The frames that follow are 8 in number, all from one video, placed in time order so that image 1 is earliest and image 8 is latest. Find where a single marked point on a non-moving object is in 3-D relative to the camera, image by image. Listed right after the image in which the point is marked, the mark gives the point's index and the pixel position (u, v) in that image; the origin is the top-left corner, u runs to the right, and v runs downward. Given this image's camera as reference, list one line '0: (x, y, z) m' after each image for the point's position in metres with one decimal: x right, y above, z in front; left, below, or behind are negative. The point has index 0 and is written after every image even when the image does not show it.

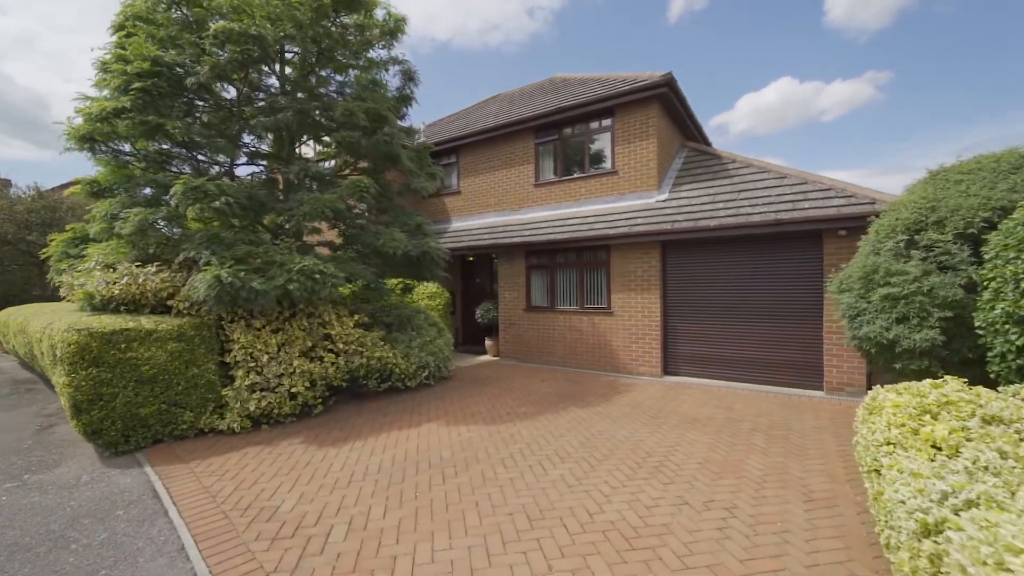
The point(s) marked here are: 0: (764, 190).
0: (+4.9, +1.9, +8.7) m
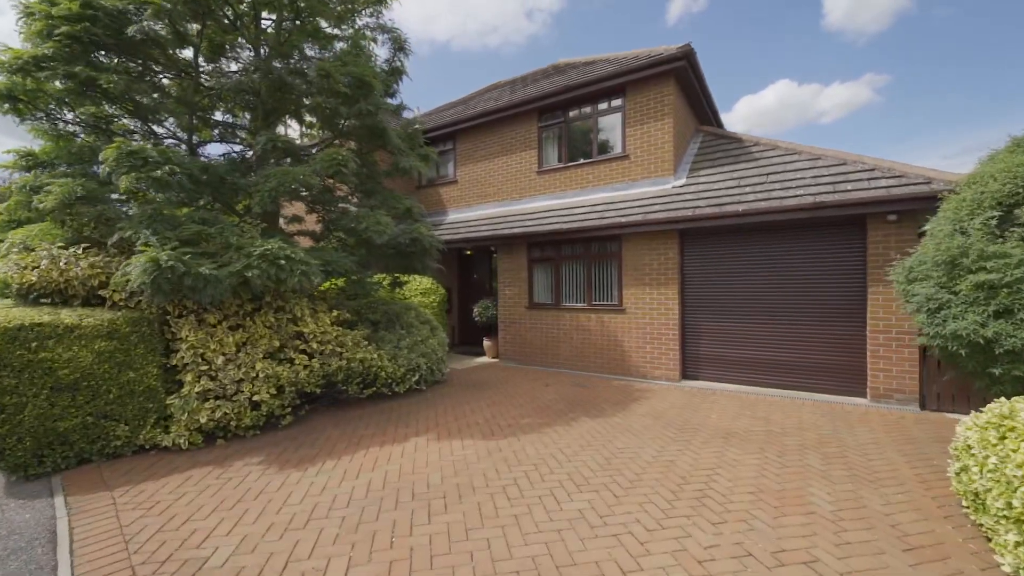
0: (+4.9, +2.0, +7.7) m
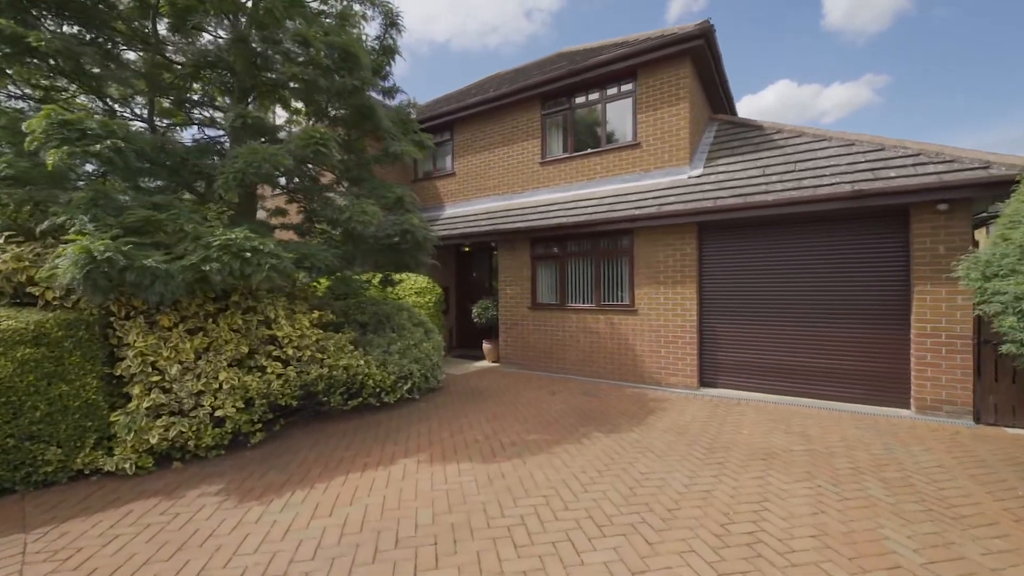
0: (+4.9, +2.0, +7.0) m
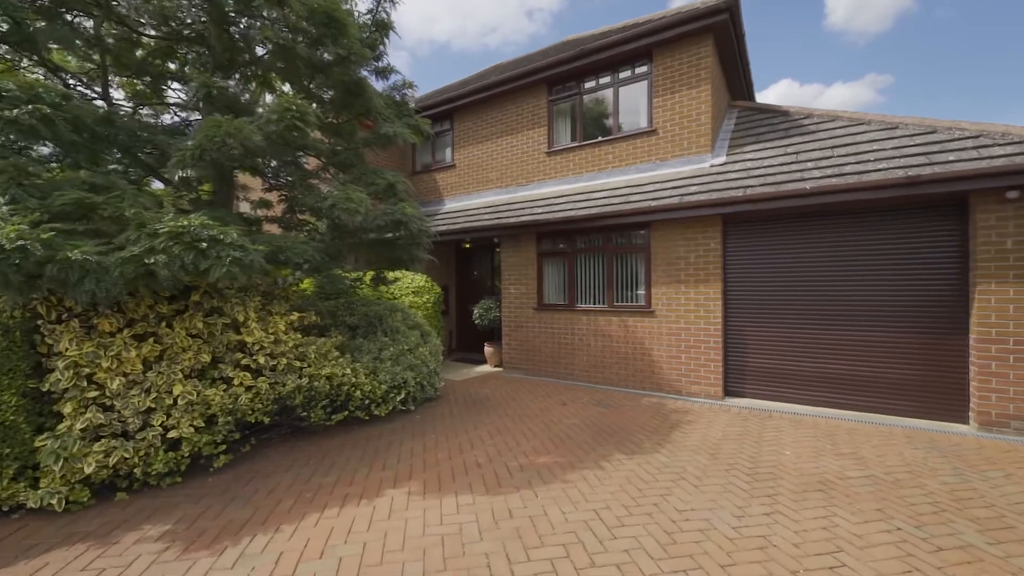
0: (+5.0, +2.0, +6.3) m
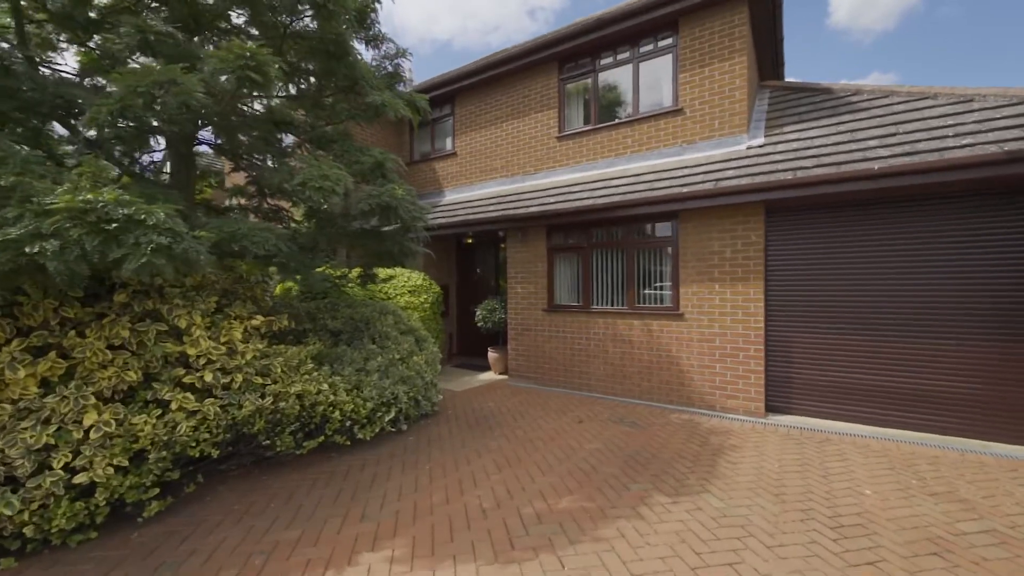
0: (+5.2, +2.0, +5.4) m
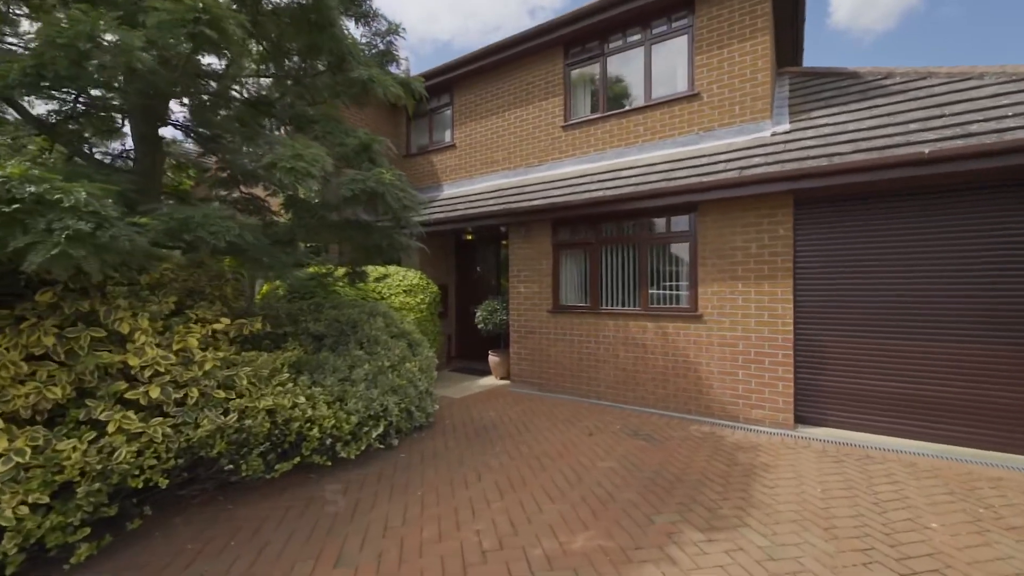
0: (+5.2, +2.0, +4.8) m
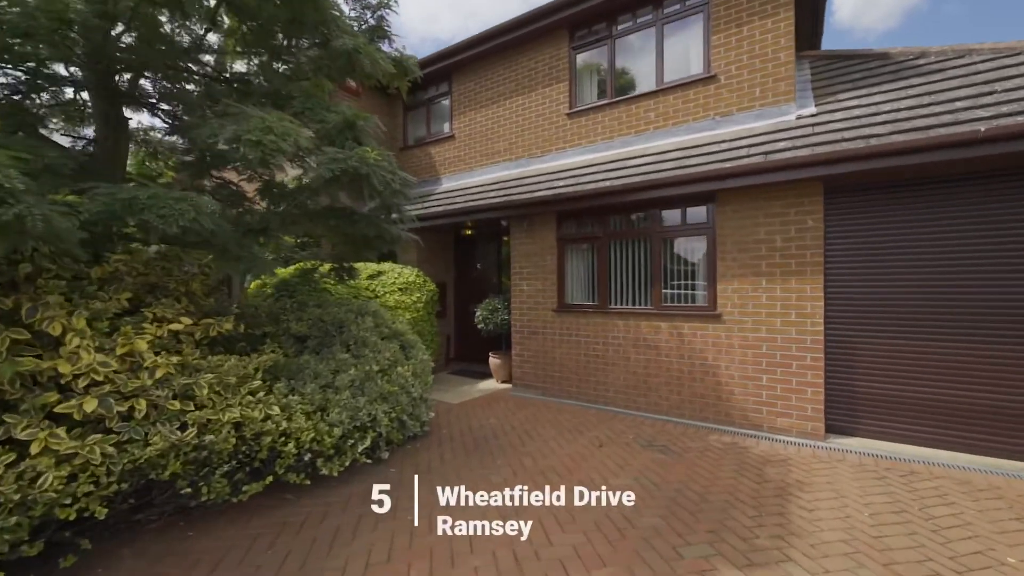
0: (+5.2, +2.1, +4.3) m
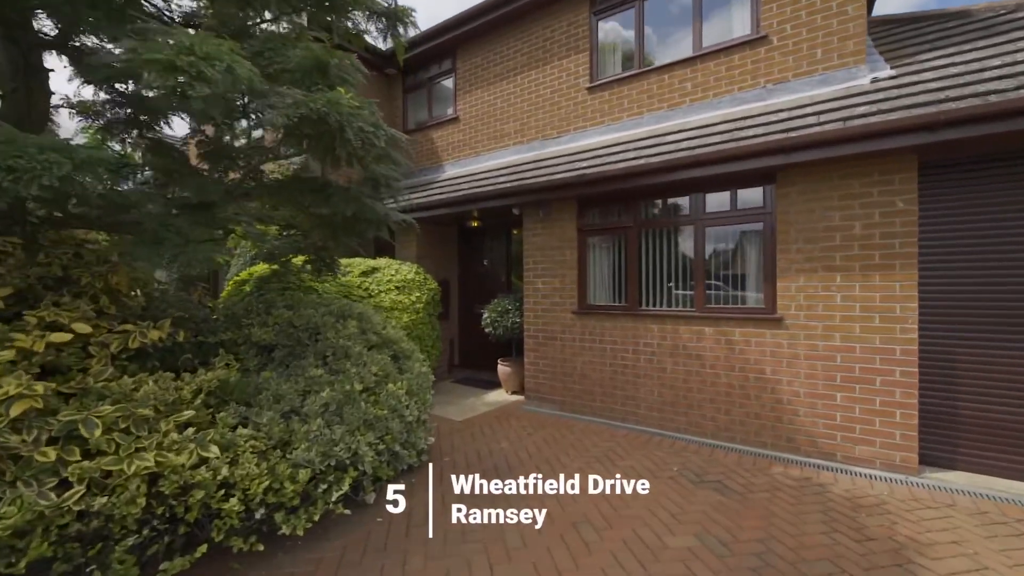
0: (+5.4, +2.1, +3.3) m
